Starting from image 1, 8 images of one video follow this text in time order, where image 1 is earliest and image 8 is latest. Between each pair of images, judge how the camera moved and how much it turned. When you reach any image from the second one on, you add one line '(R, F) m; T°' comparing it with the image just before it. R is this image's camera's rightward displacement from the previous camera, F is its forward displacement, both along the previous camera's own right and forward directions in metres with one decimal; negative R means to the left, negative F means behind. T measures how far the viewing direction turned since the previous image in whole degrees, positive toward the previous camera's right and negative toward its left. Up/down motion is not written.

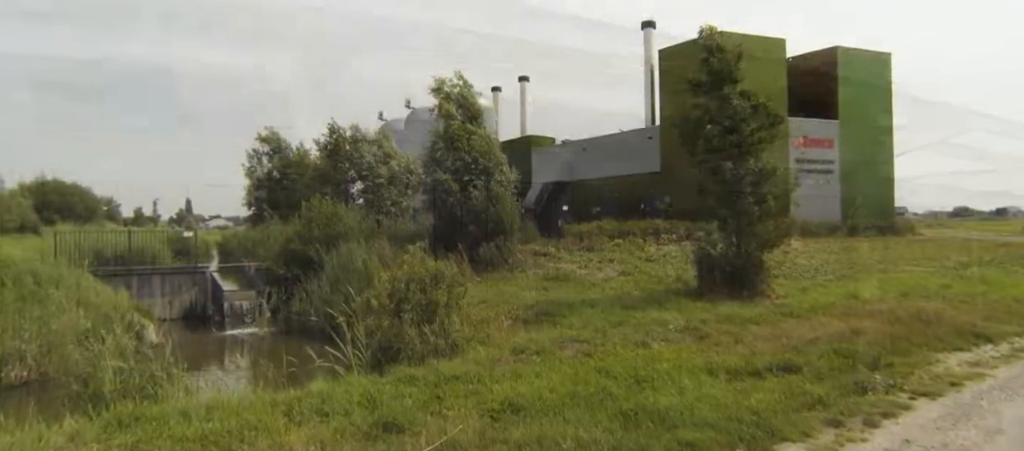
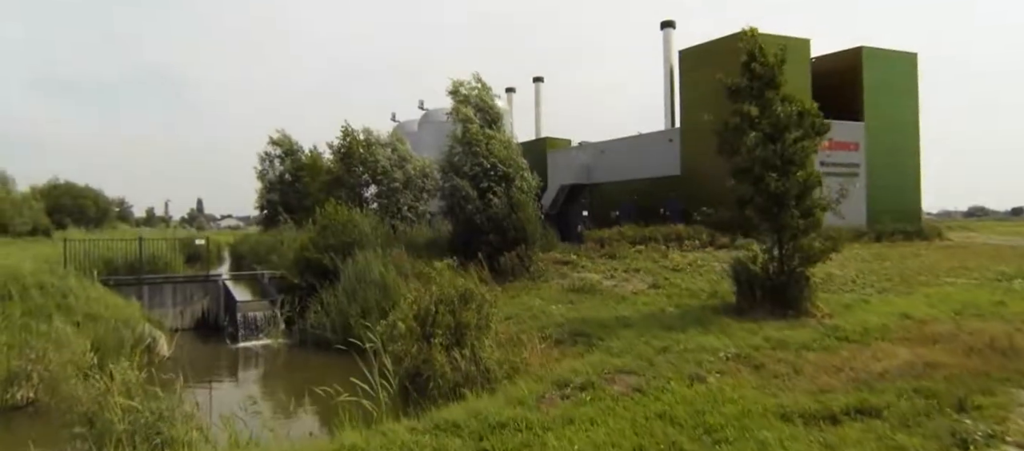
(-0.3, +0.6) m; -1°
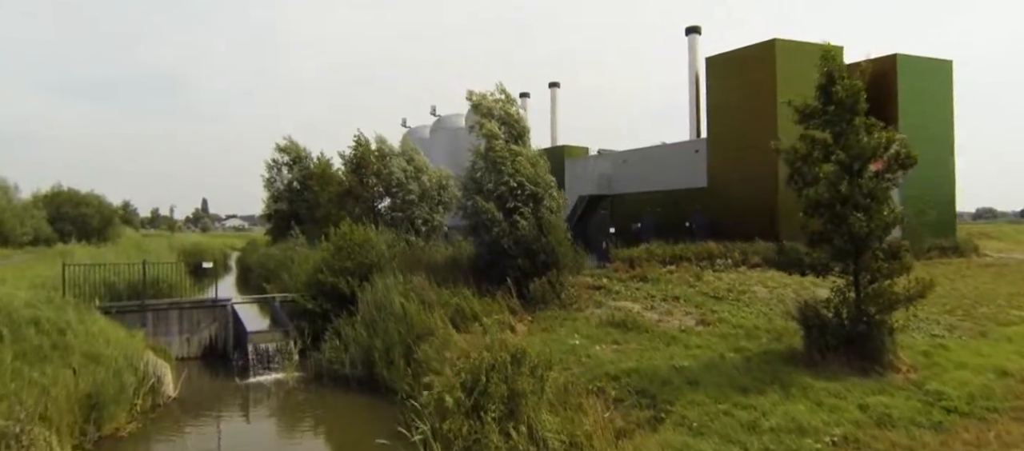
(-0.6, +1.1) m; 0°
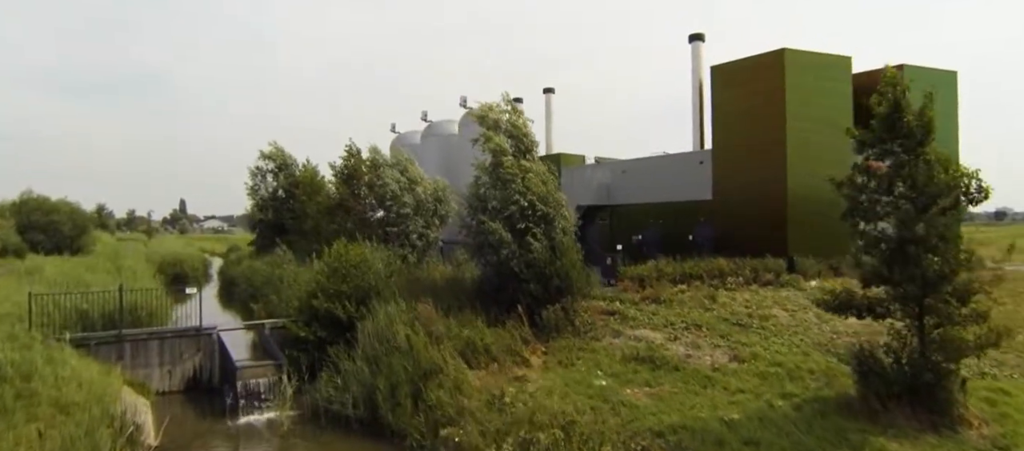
(-0.6, +1.1) m; +2°
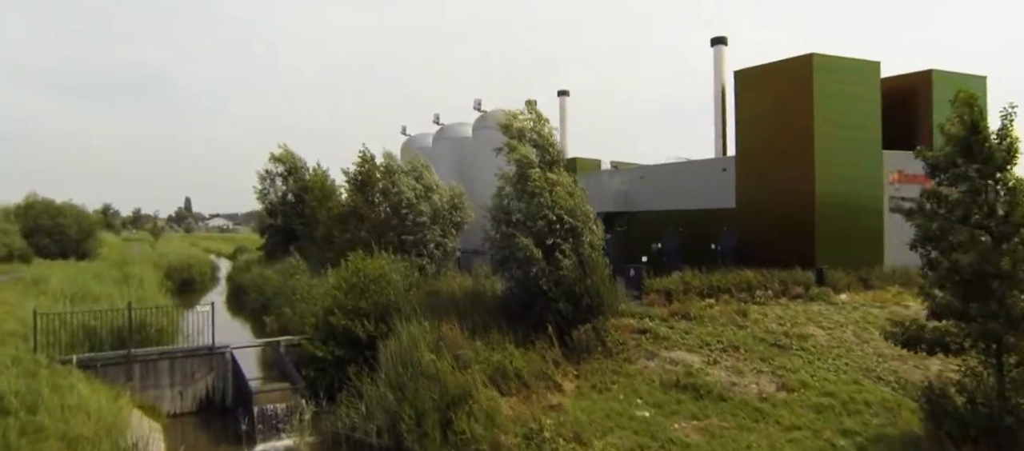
(-0.5, +0.7) m; 0°
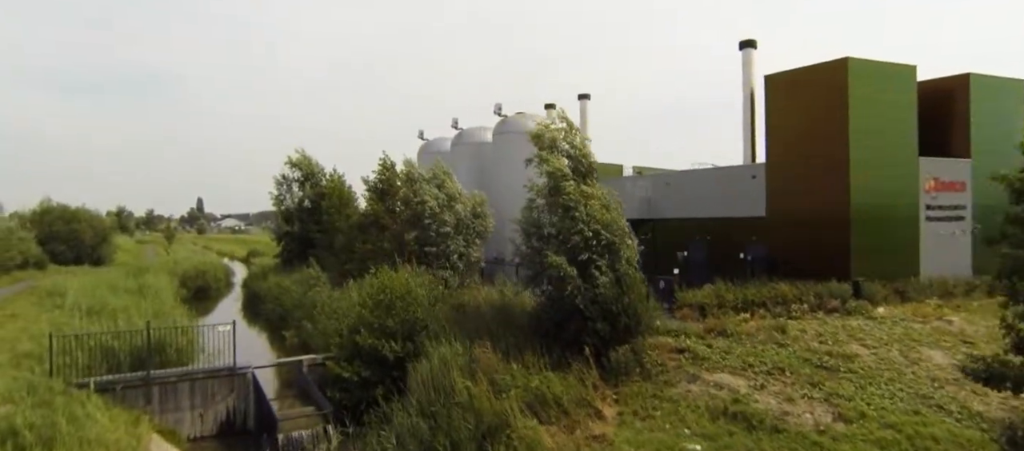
(-0.5, +0.6) m; -1°
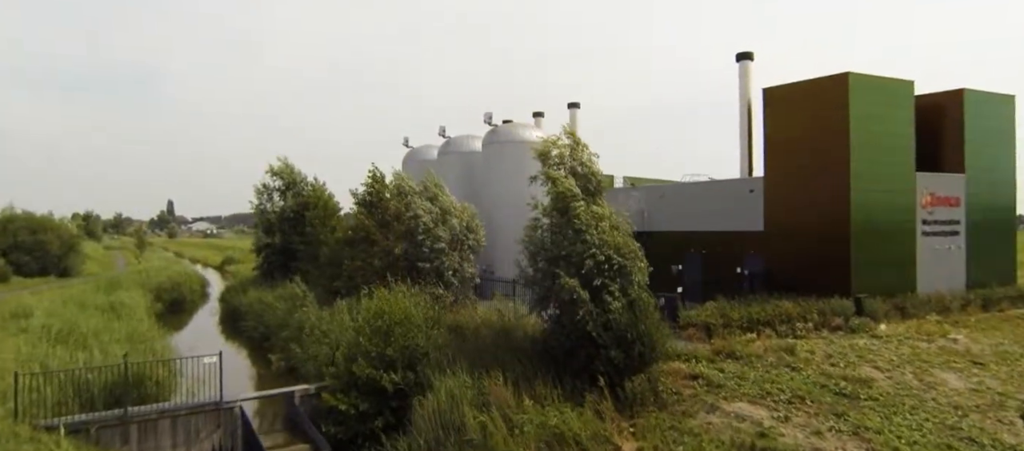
(-0.6, +0.8) m; +2°
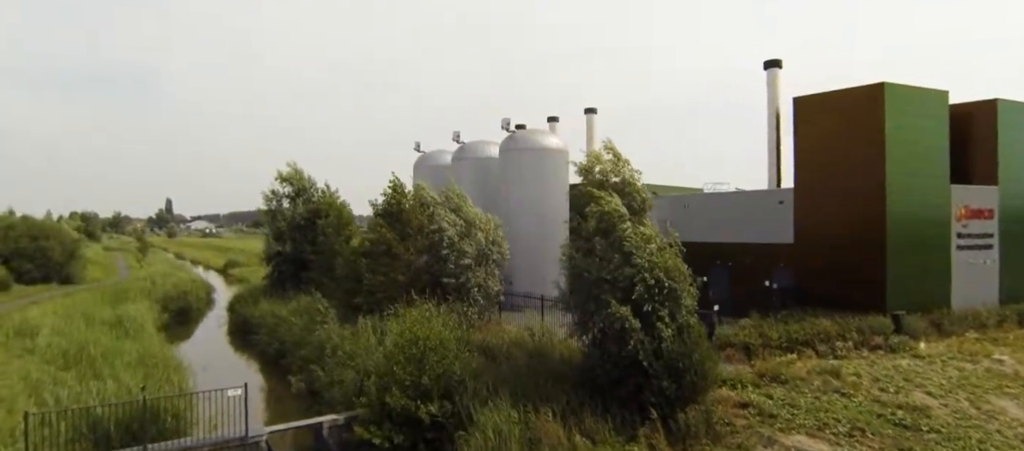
(-0.8, +0.8) m; 0°
